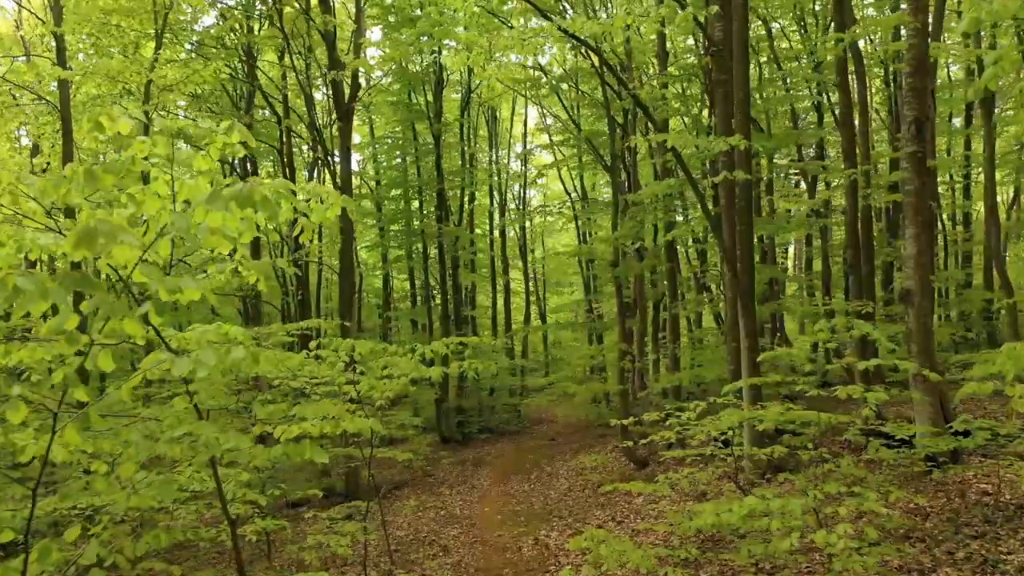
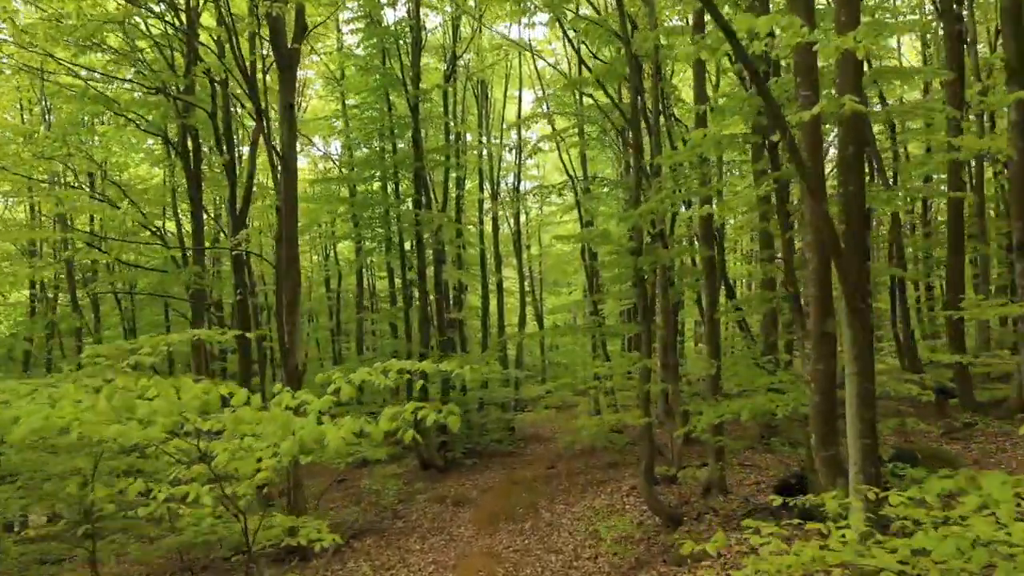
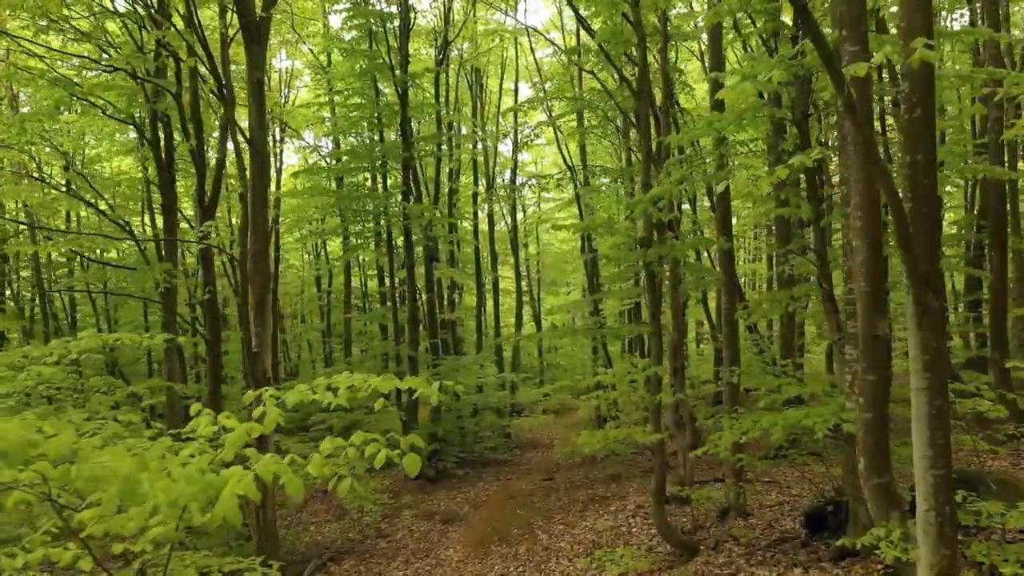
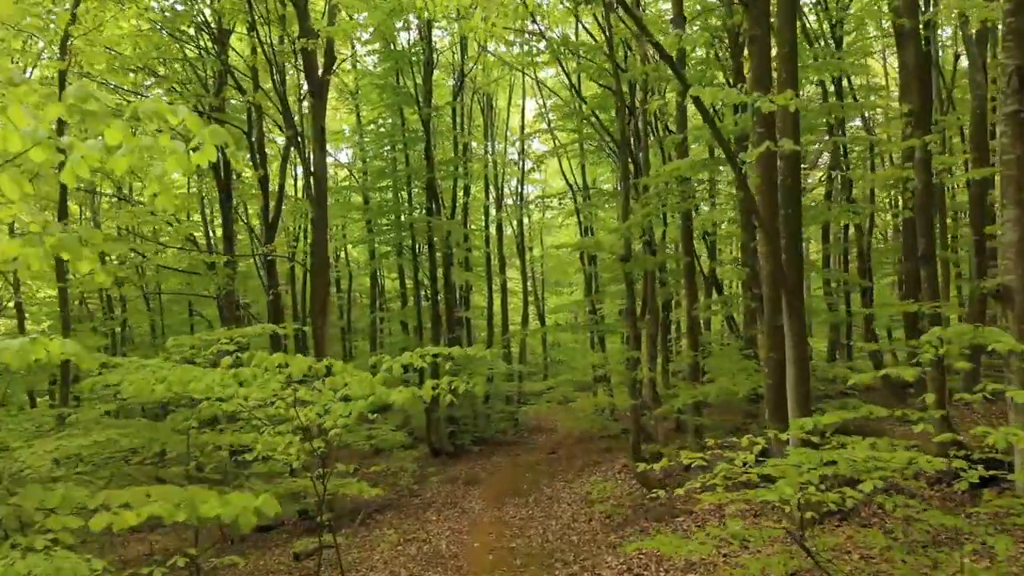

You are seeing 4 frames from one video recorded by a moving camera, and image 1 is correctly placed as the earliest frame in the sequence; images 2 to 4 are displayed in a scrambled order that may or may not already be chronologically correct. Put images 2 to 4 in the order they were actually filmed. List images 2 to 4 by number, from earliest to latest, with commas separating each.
4, 2, 3
